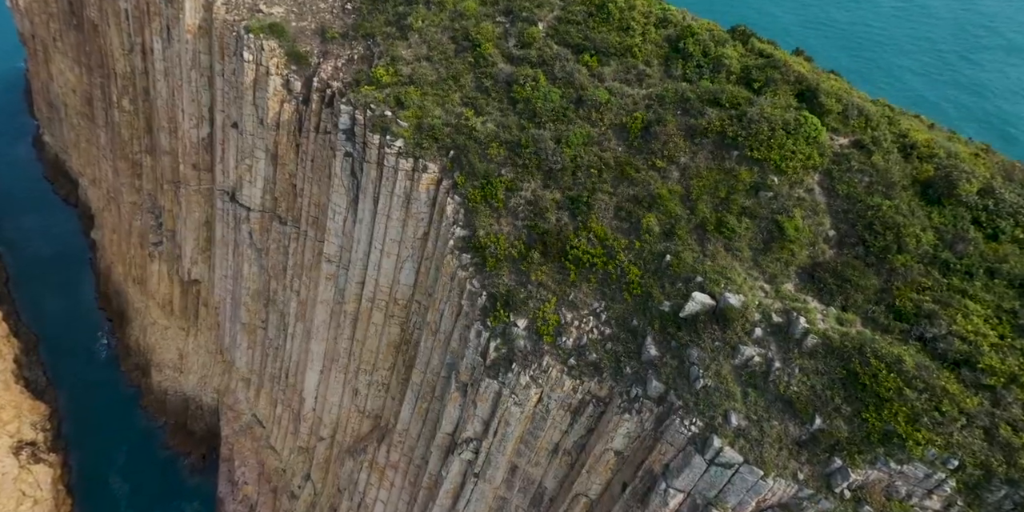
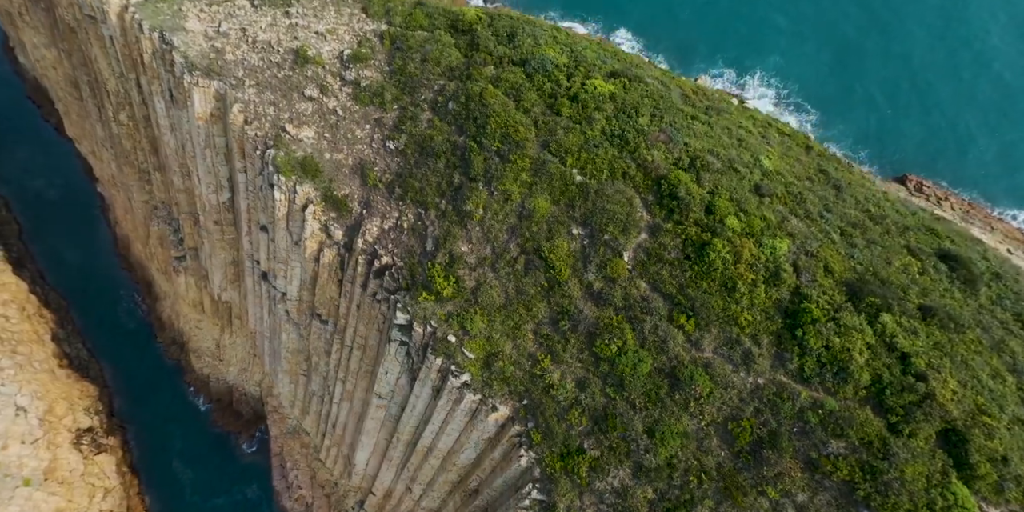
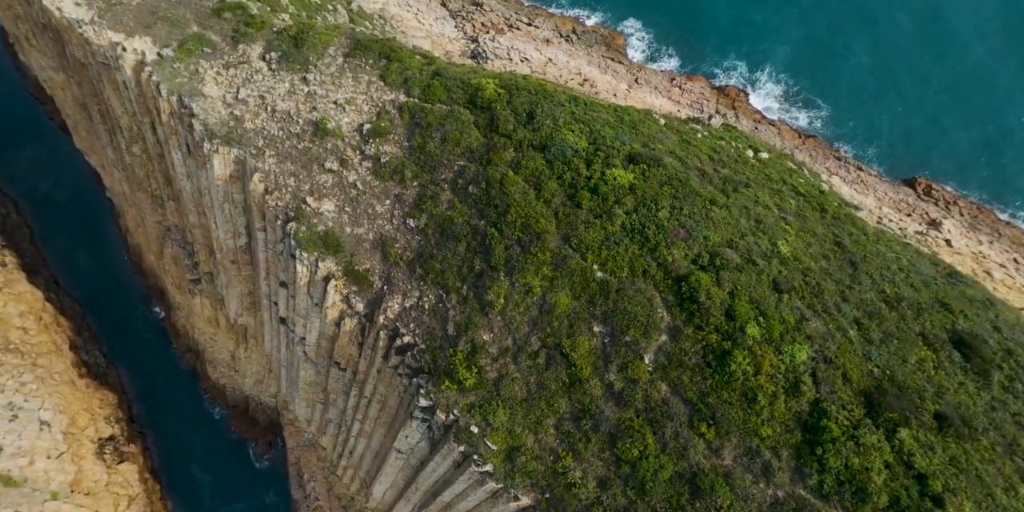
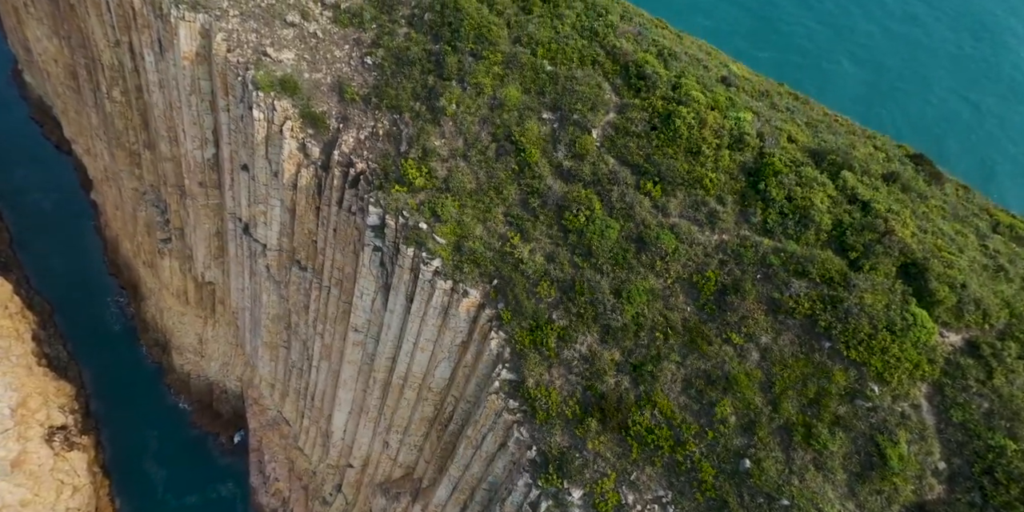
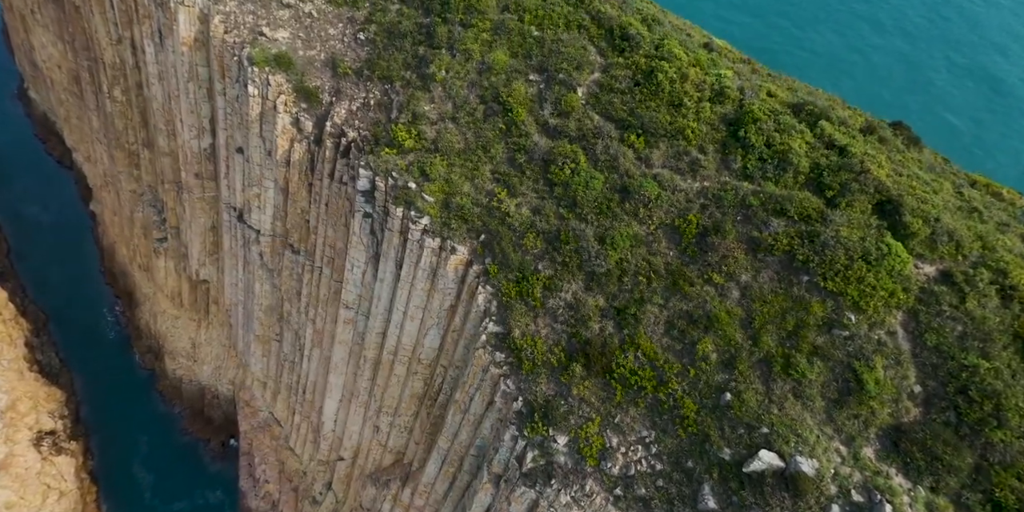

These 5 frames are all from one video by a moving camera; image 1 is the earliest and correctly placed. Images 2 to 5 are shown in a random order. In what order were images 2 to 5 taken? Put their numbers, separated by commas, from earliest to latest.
5, 4, 2, 3
